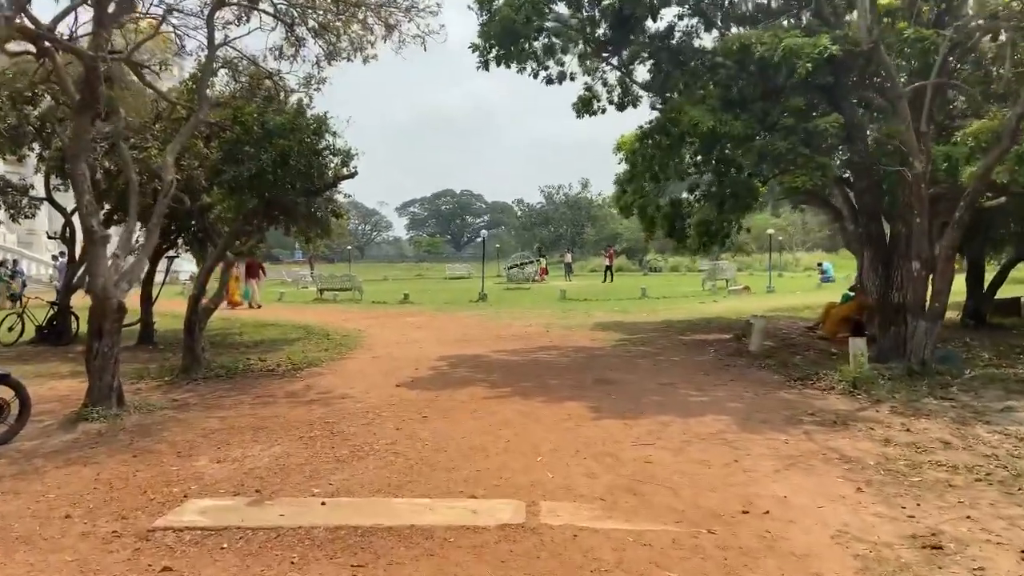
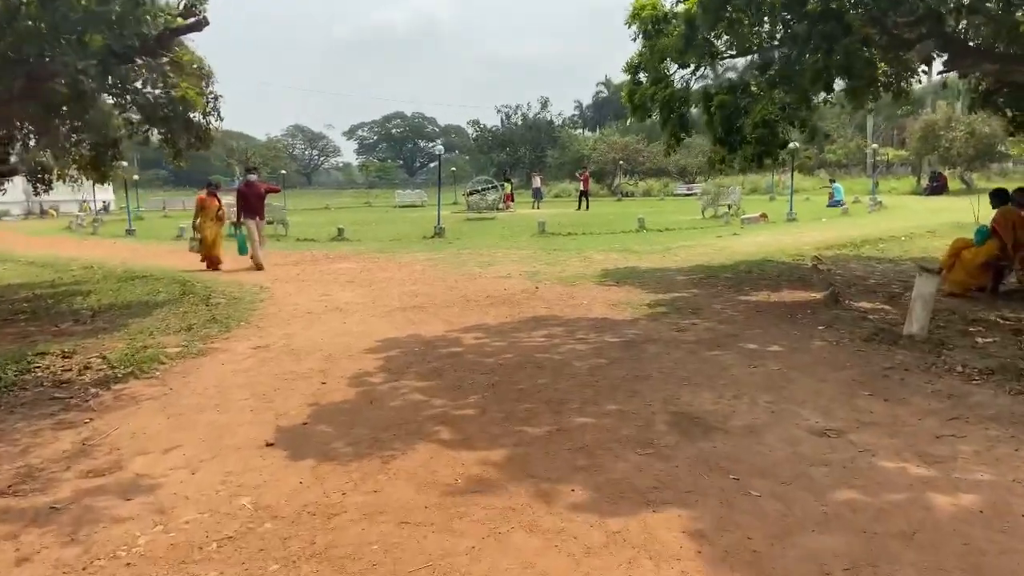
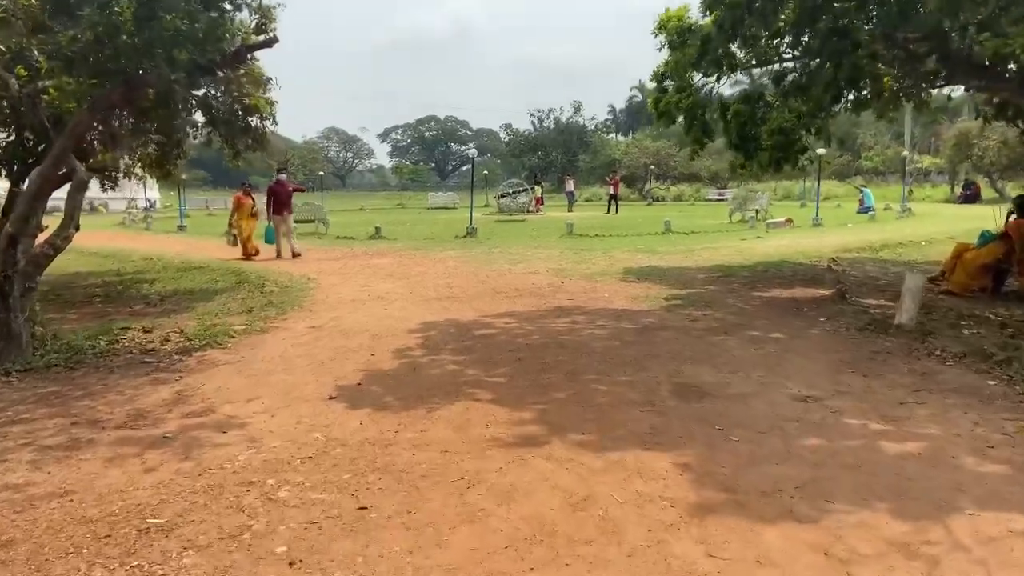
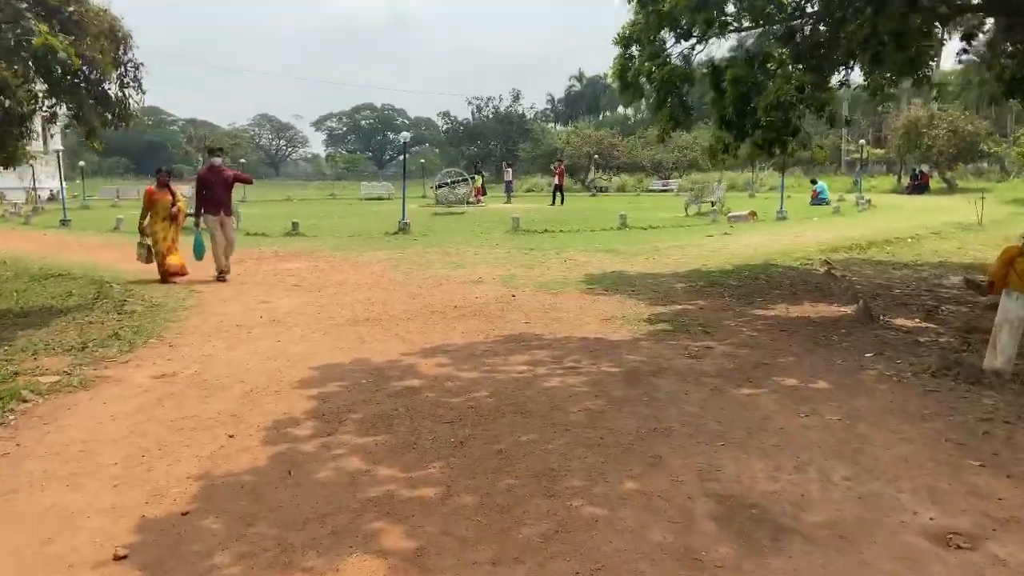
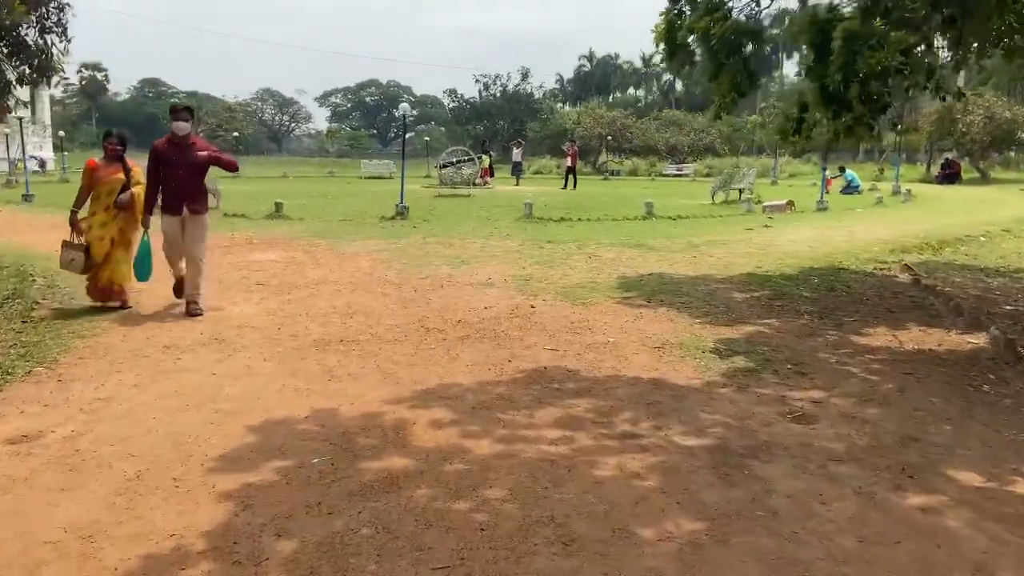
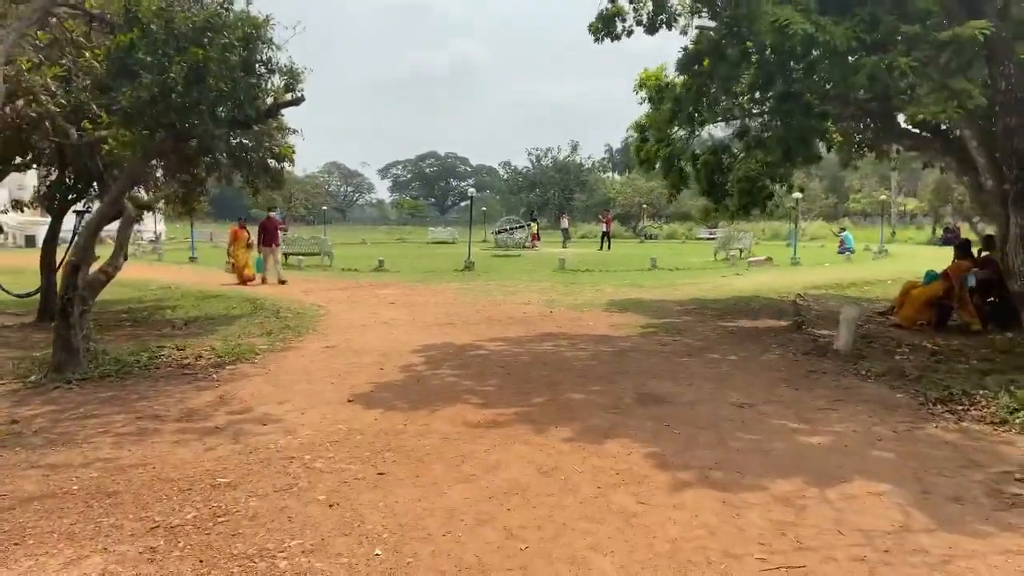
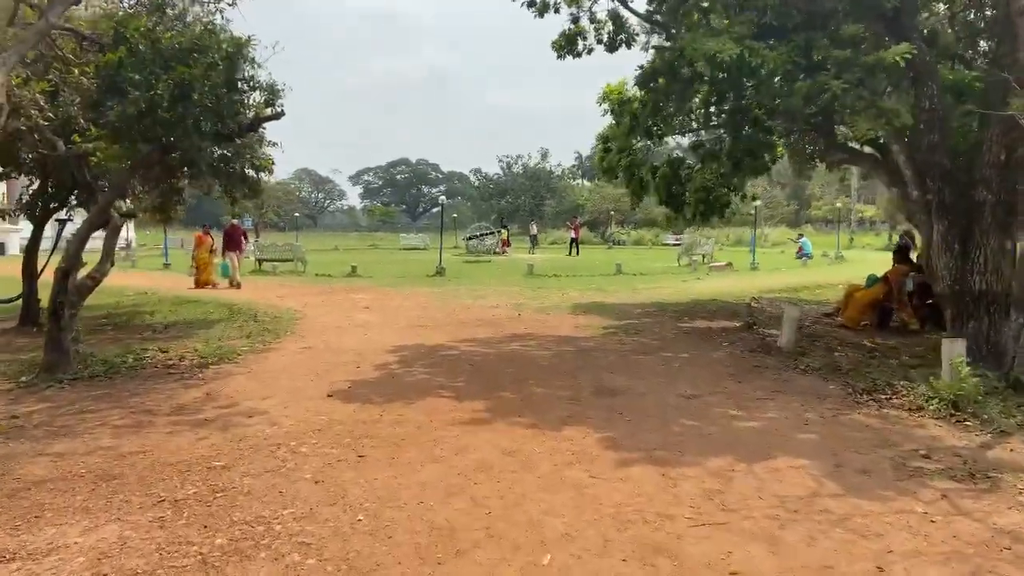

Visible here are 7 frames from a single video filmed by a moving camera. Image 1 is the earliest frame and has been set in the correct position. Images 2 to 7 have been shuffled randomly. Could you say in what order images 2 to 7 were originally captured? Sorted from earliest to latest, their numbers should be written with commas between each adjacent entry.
7, 6, 3, 2, 4, 5
